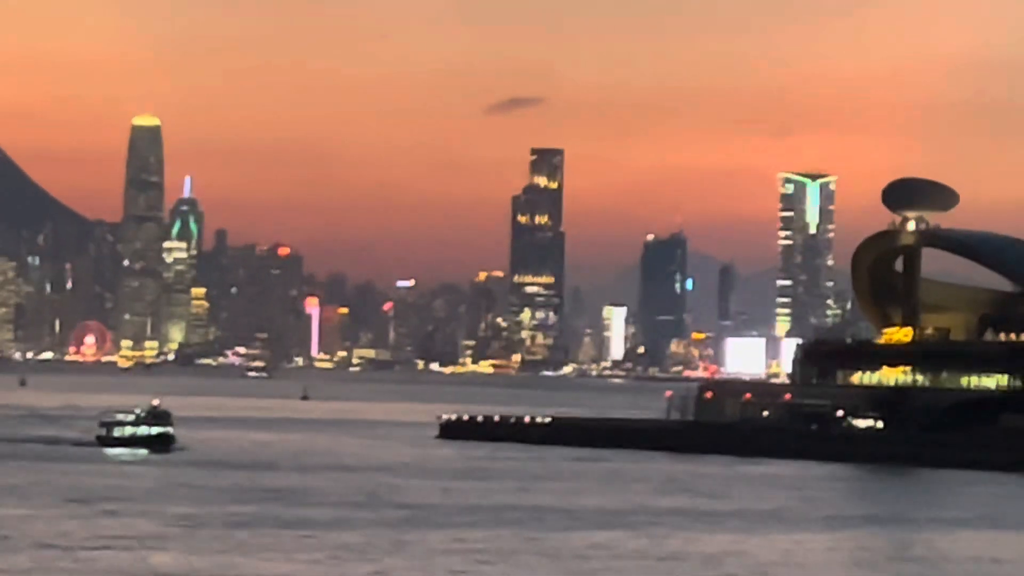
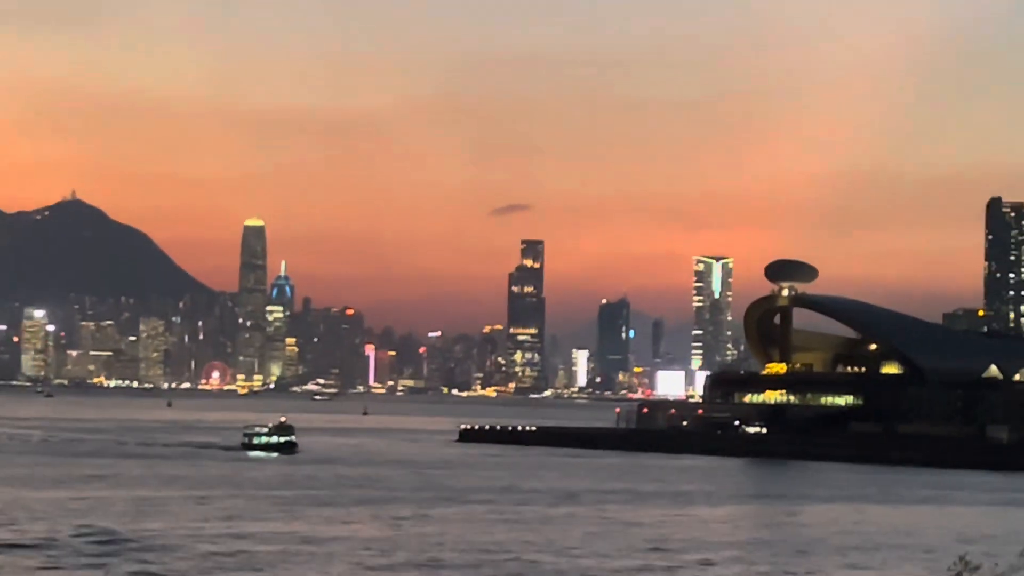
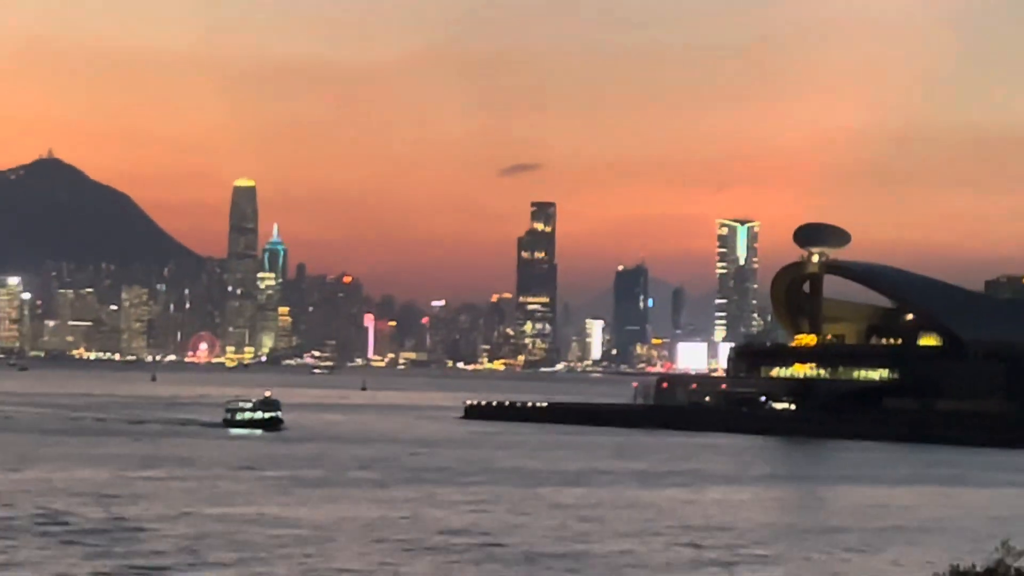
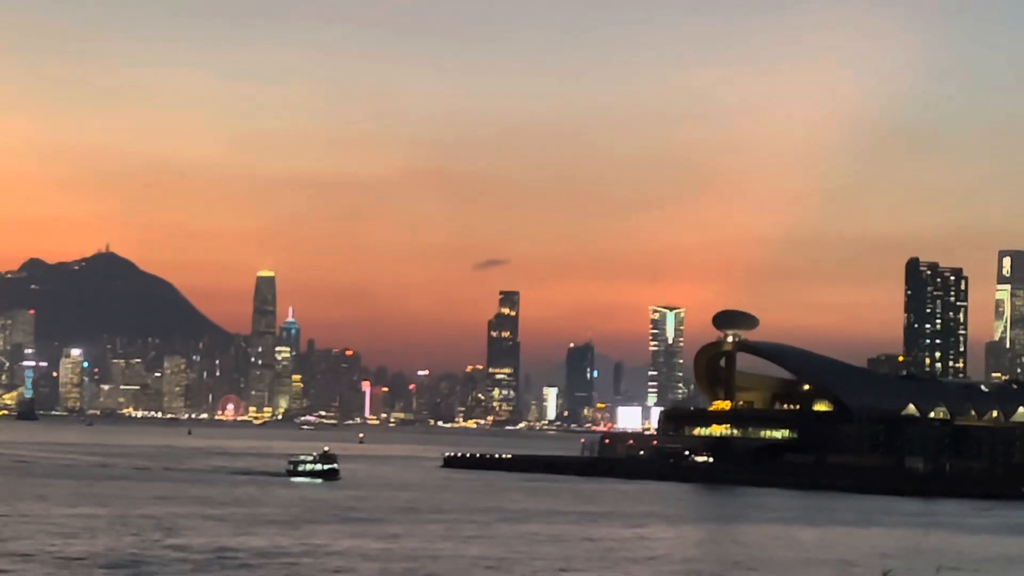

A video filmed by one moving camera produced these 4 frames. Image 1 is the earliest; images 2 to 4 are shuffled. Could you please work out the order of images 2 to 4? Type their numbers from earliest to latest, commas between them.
3, 2, 4
